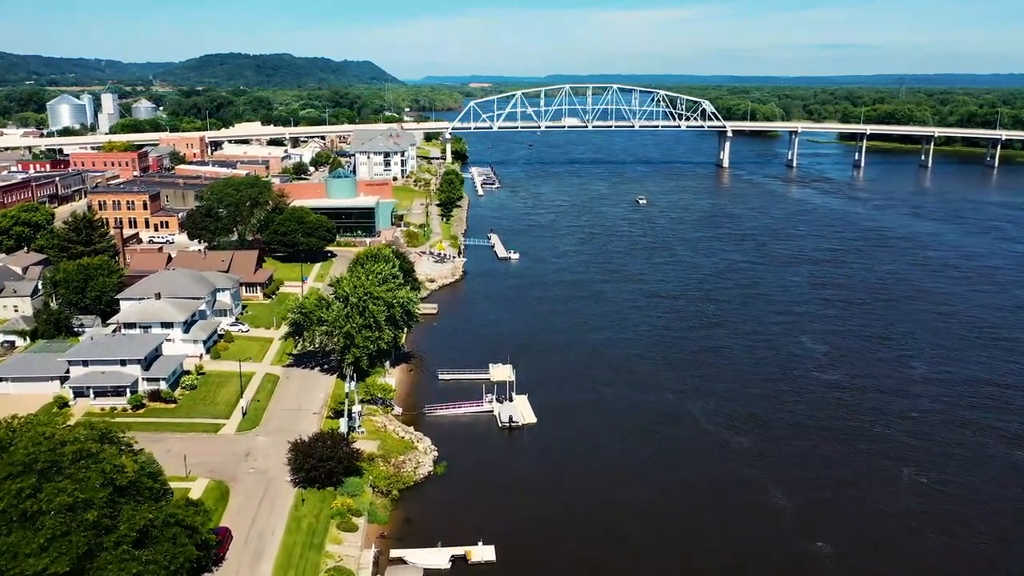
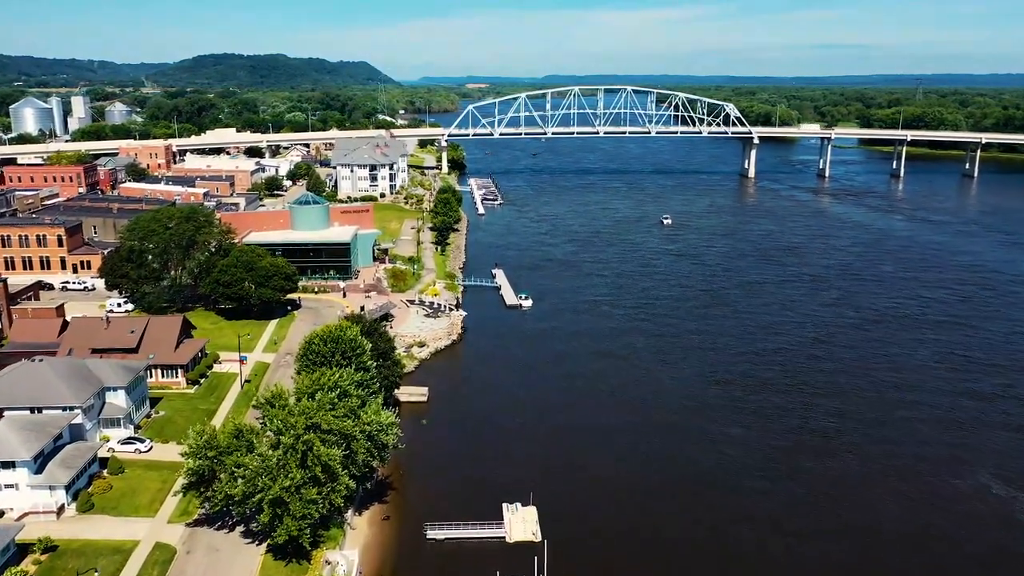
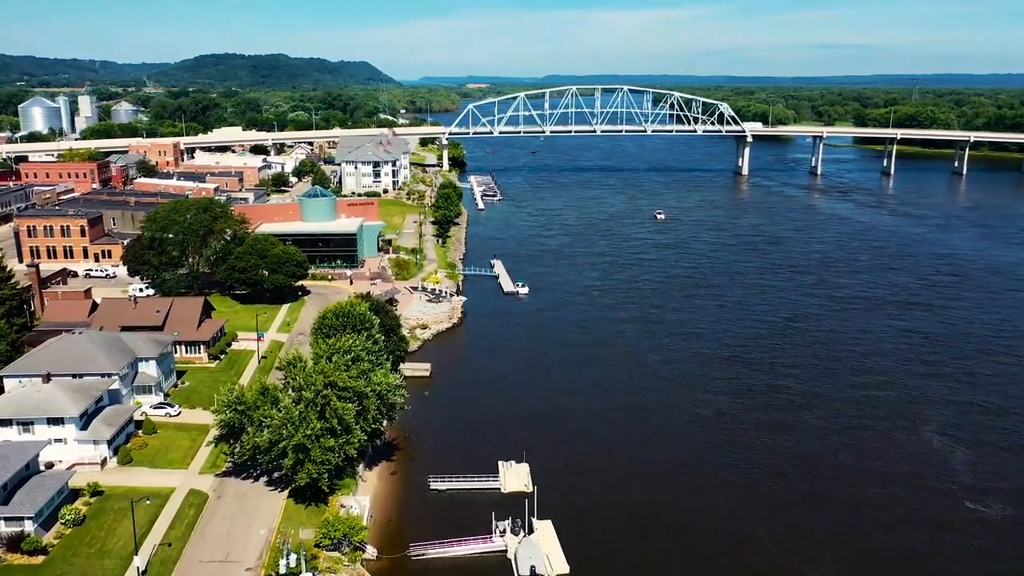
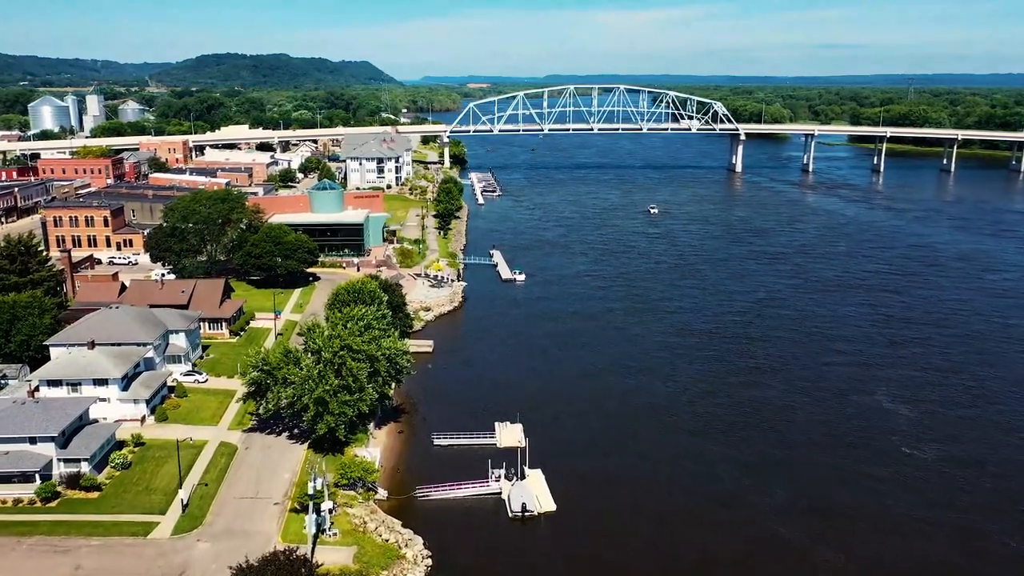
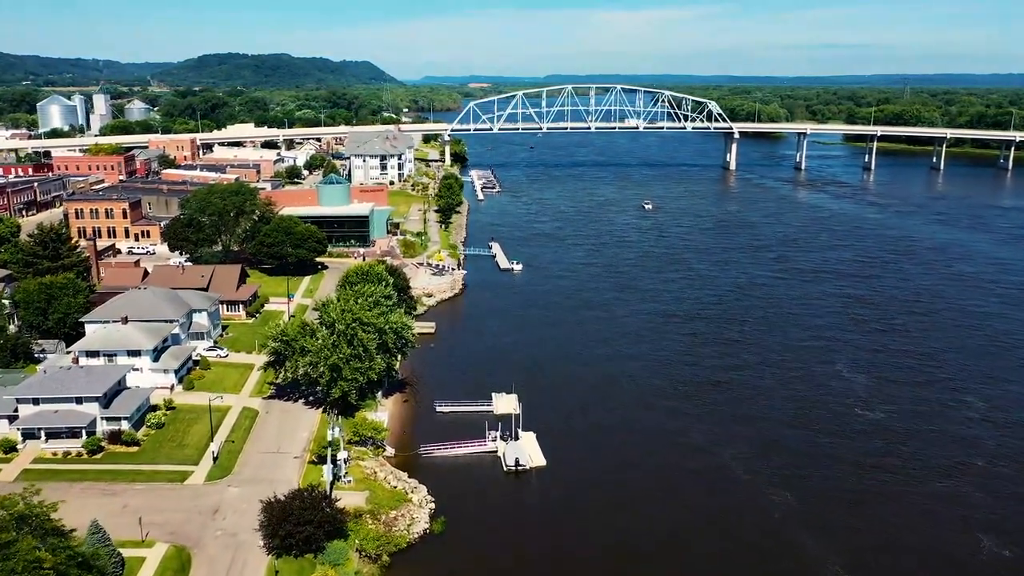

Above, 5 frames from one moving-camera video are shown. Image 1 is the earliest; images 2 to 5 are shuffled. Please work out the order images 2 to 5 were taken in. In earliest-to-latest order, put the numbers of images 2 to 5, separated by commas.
5, 4, 3, 2
